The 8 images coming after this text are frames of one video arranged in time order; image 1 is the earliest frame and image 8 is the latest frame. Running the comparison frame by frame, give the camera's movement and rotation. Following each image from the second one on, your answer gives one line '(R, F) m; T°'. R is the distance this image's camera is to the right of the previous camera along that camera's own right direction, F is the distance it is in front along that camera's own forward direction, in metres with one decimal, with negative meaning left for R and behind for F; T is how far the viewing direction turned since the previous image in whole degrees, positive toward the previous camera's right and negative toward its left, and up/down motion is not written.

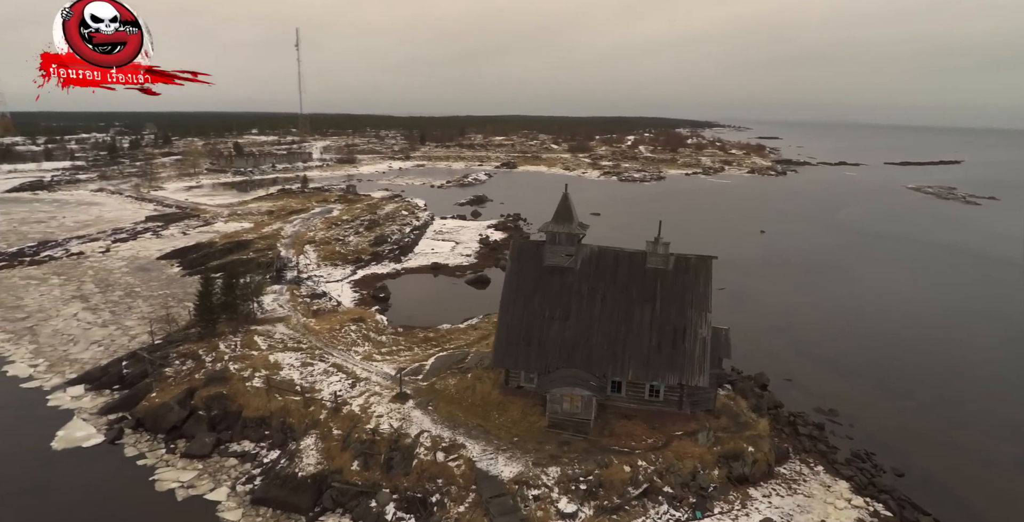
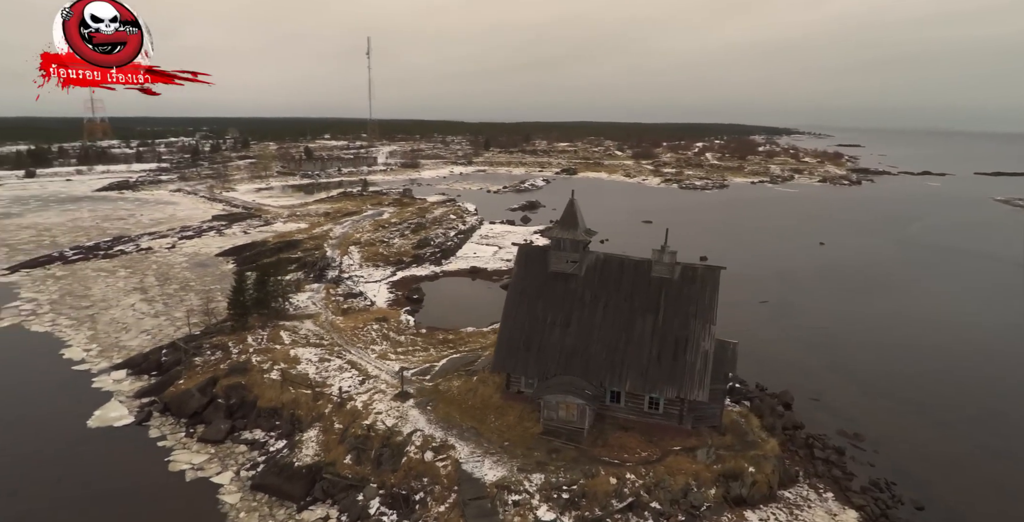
(+1.7, +0.1) m; -6°
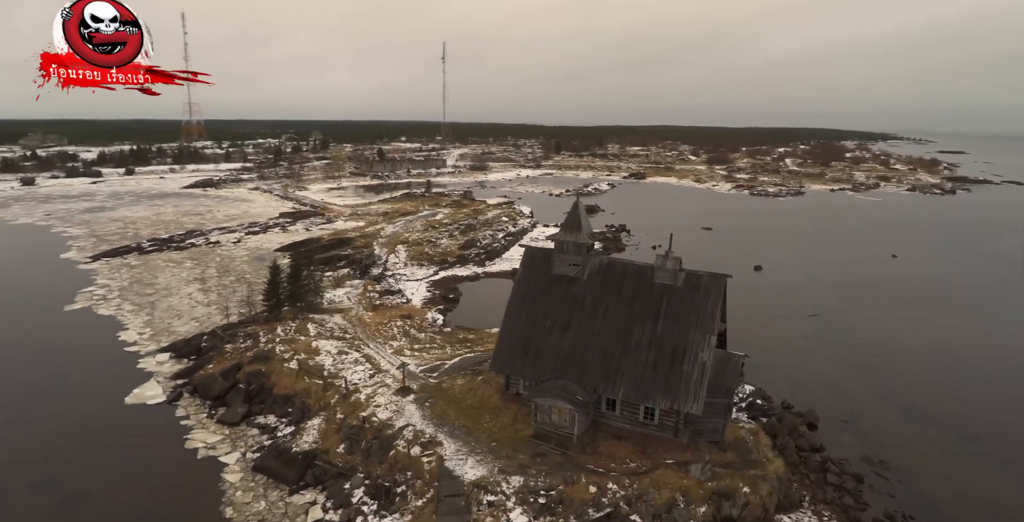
(+1.9, +0.1) m; -7°
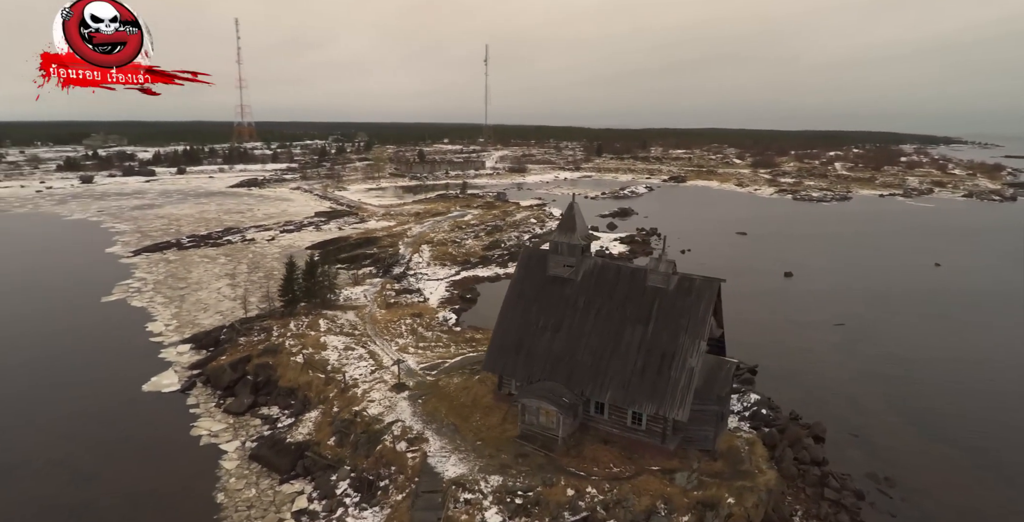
(+1.3, 0.0) m; -4°
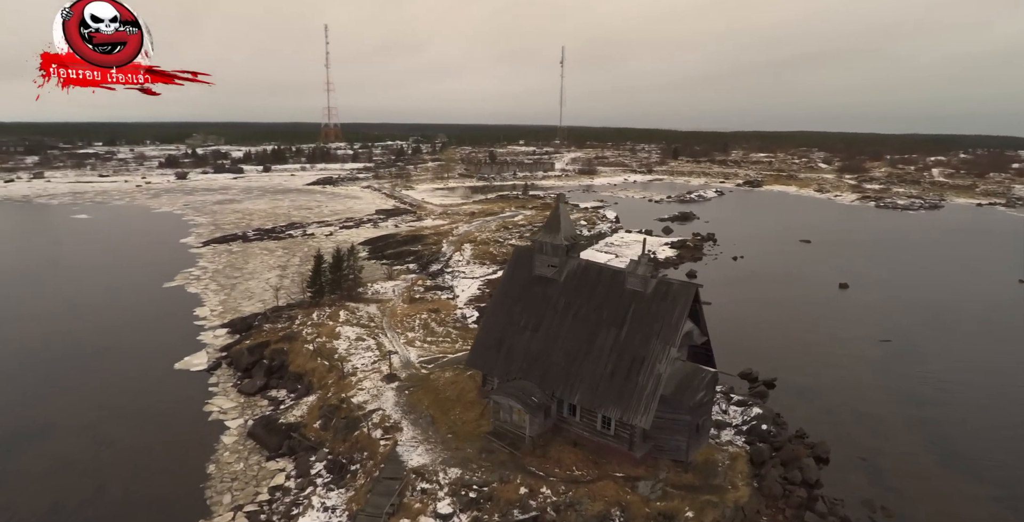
(+2.6, 0.0) m; -7°
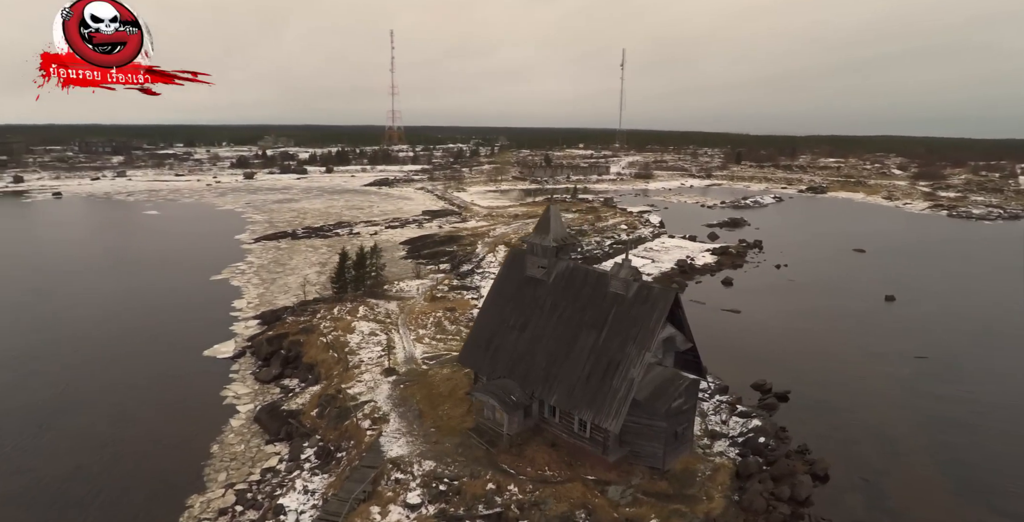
(+2.0, -0.2) m; -6°
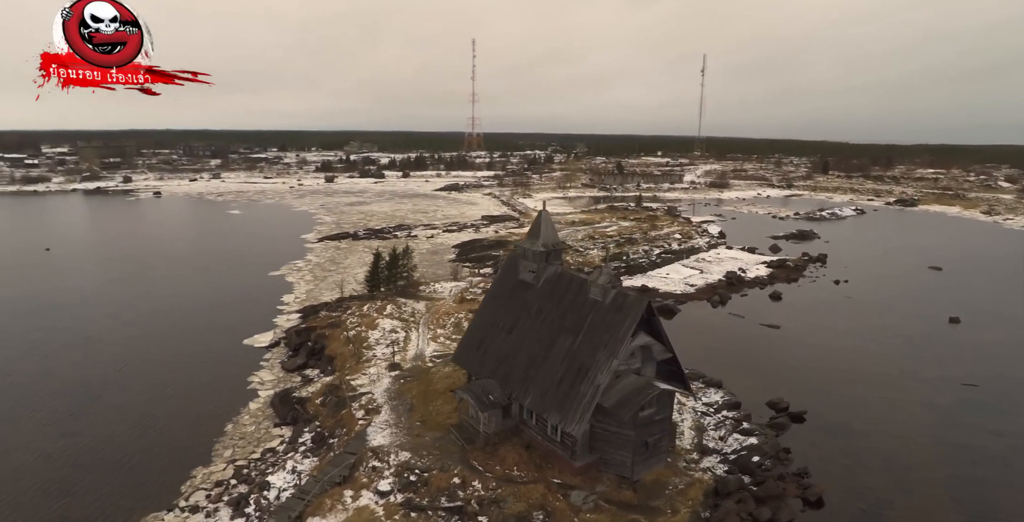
(+2.5, -0.3) m; -8°
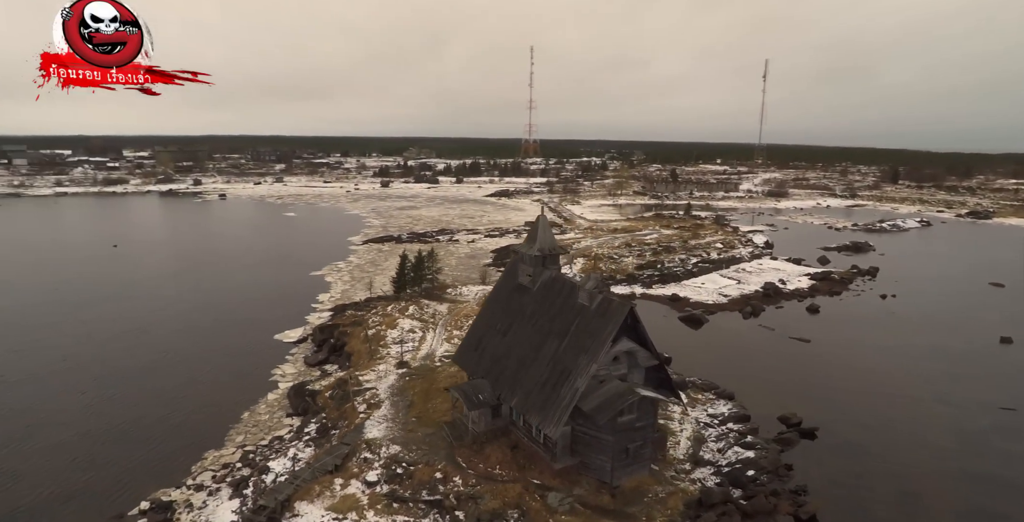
(+1.8, -0.3) m; -6°
